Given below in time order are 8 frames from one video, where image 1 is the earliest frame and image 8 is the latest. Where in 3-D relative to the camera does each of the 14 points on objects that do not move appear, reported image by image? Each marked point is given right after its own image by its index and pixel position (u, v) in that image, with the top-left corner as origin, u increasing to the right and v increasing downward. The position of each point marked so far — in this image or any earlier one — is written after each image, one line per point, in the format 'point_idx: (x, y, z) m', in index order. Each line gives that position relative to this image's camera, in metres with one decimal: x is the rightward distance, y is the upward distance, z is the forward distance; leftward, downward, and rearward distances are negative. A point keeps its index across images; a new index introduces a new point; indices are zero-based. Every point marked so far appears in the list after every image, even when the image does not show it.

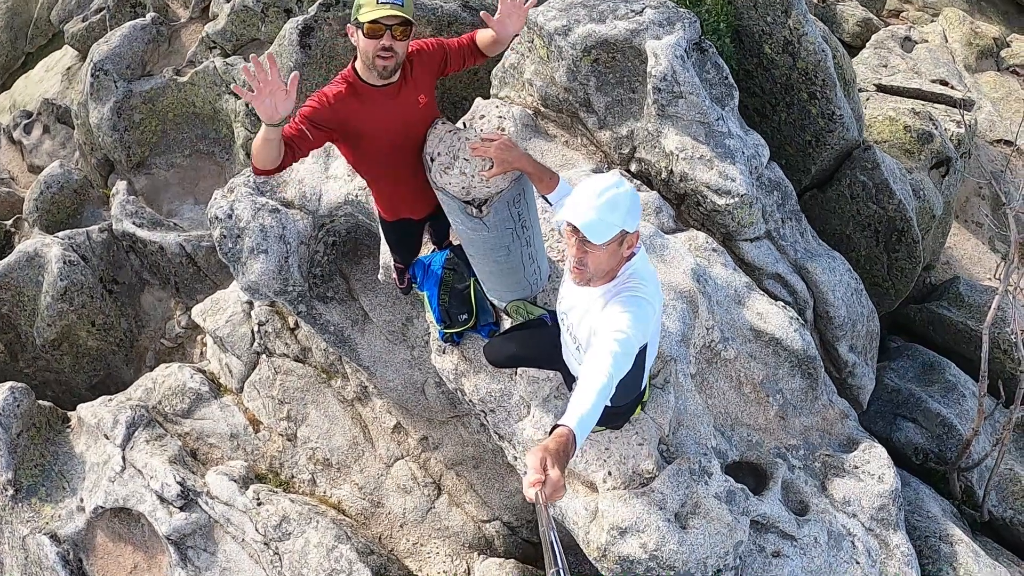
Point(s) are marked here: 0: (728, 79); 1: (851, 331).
0: (+1.6, +1.5, +7.2) m
1: (+2.5, -0.3, +7.4) m
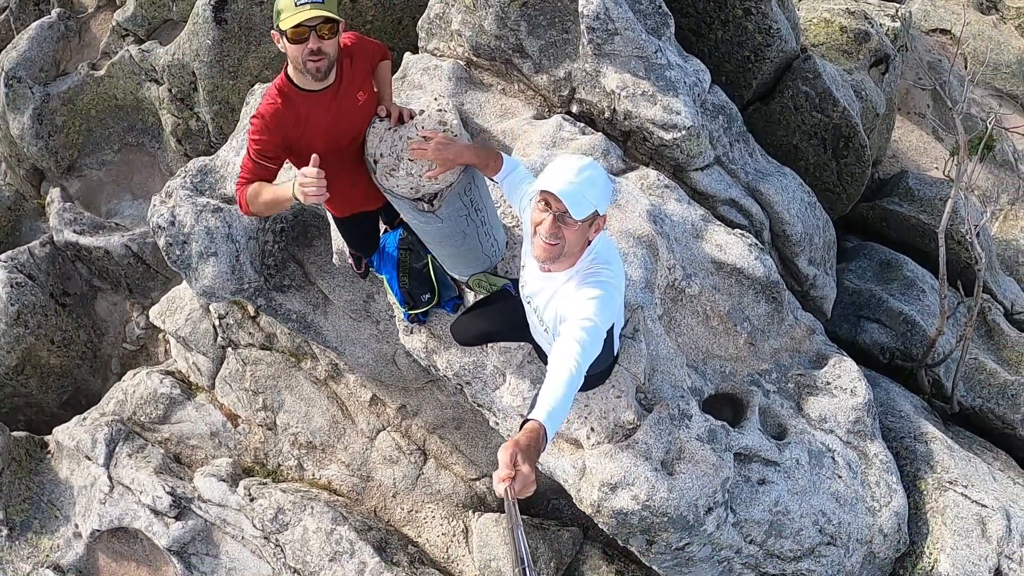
0: (+1.0, +2.0, +7.0) m
1: (+2.2, +0.3, +7.4) m
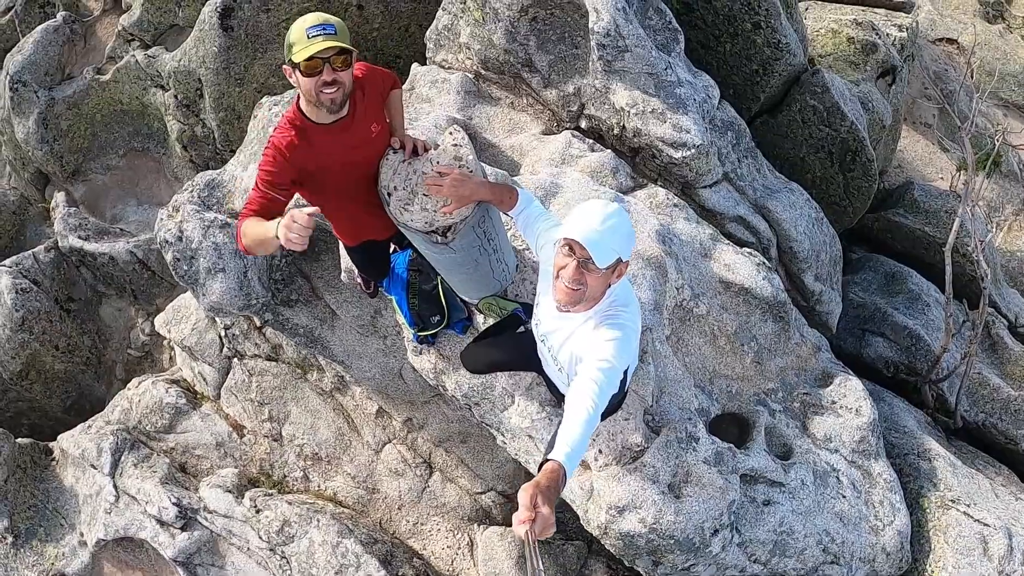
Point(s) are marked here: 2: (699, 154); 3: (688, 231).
0: (+1.1, +1.8, +7.0) m
1: (+2.3, +0.2, +7.4) m
2: (+1.3, +0.9, +6.8) m
3: (+1.2, +0.4, +6.8) m
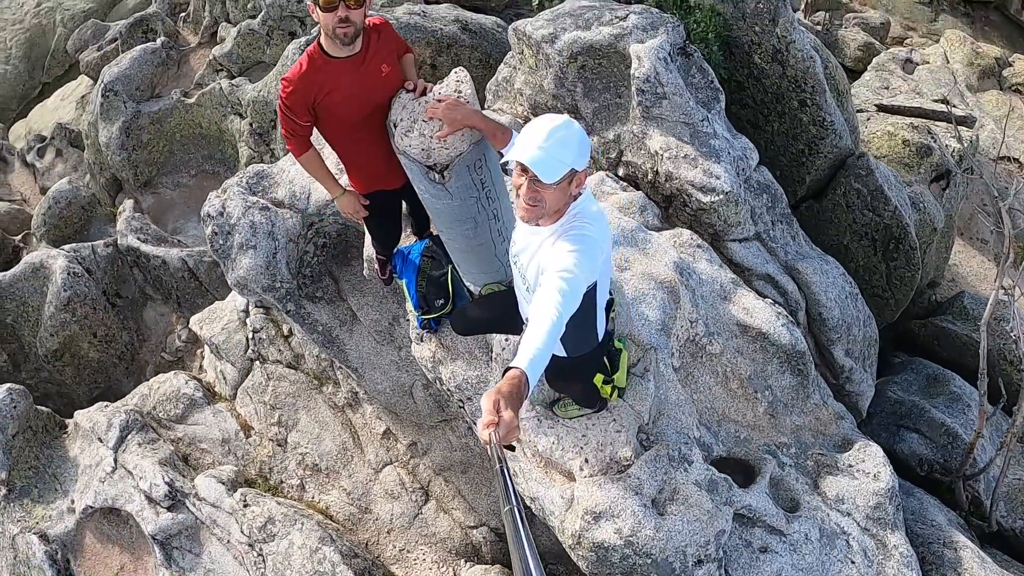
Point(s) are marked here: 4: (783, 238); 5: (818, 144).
0: (+1.5, +1.5, +7.2) m
1: (+2.4, -0.3, +7.2) m
2: (+1.5, +0.6, +6.9) m
3: (+1.4, +0.1, +6.8) m
4: (+2.0, +0.4, +7.3) m
5: (+2.3, +1.1, +7.7) m
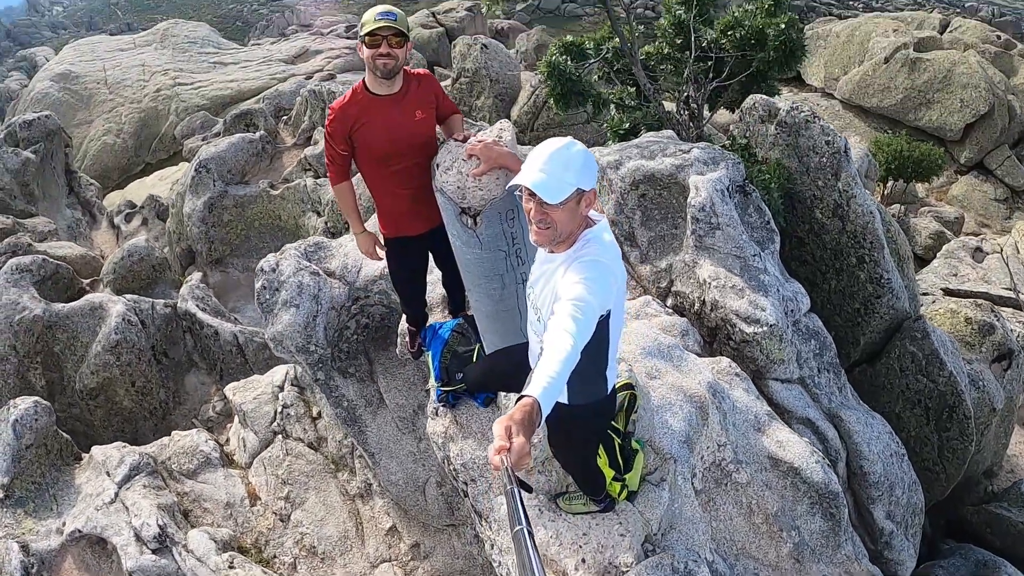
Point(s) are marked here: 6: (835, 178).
0: (+1.9, +0.5, +7.3) m
1: (+2.5, -1.4, +6.8) m
2: (+1.7, -0.3, +6.7) m
3: (+1.5, -0.7, +6.6) m
4: (+2.2, -0.7, +7.0) m
5: (+2.7, -0.1, +7.5) m
6: (+2.4, +0.8, +7.3) m
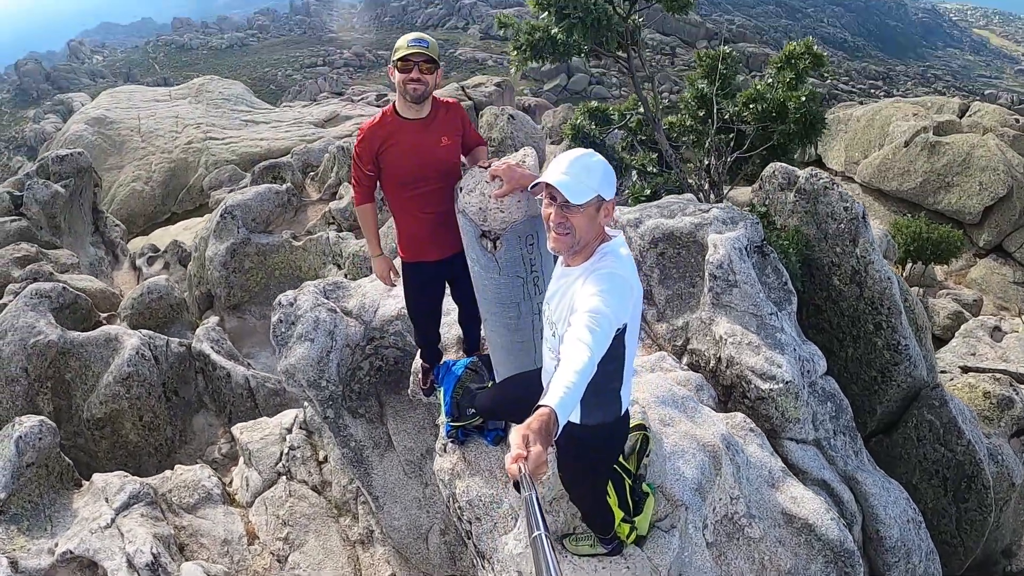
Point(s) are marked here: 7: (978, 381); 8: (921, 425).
0: (+2.0, 0.0, +7.3) m
1: (+2.6, -1.8, +6.6) m
2: (+1.8, -0.7, +6.6) m
3: (+1.6, -1.1, +6.5) m
4: (+2.3, -1.1, +6.9) m
5: (+2.8, -0.6, +7.5) m
6: (+2.5, +0.3, +7.4) m
7: (+3.9, -0.9, +8.4) m
8: (+3.0, -1.0, +7.4) m
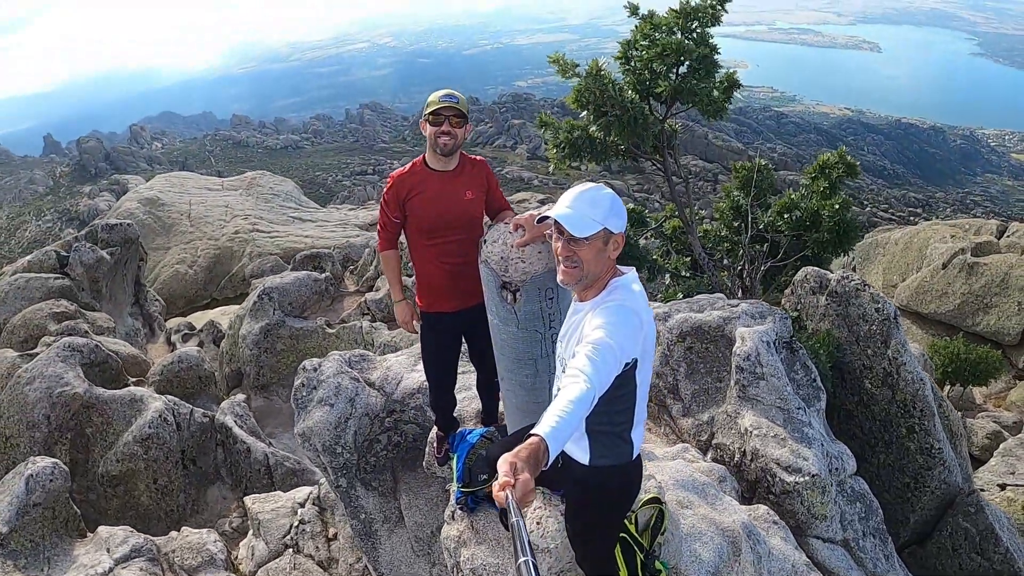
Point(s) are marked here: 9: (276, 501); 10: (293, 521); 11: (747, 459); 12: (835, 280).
0: (+2.2, -0.7, +7.2) m
1: (+2.6, -2.4, +6.1) m
2: (+1.9, -1.3, +6.4) m
3: (+1.7, -1.6, +6.2) m
4: (+2.4, -1.8, +6.6) m
5: (+3.0, -1.4, +7.2) m
6: (+2.7, -0.4, +7.2) m
7: (+4.1, -1.9, +8.0) m
8: (+3.1, -1.8, +7.0) m
9: (-1.9, -1.7, +7.9) m
10: (-1.7, -1.8, +7.5) m
11: (+1.6, -1.2, +6.8) m
12: (+2.5, +0.1, +7.6) m
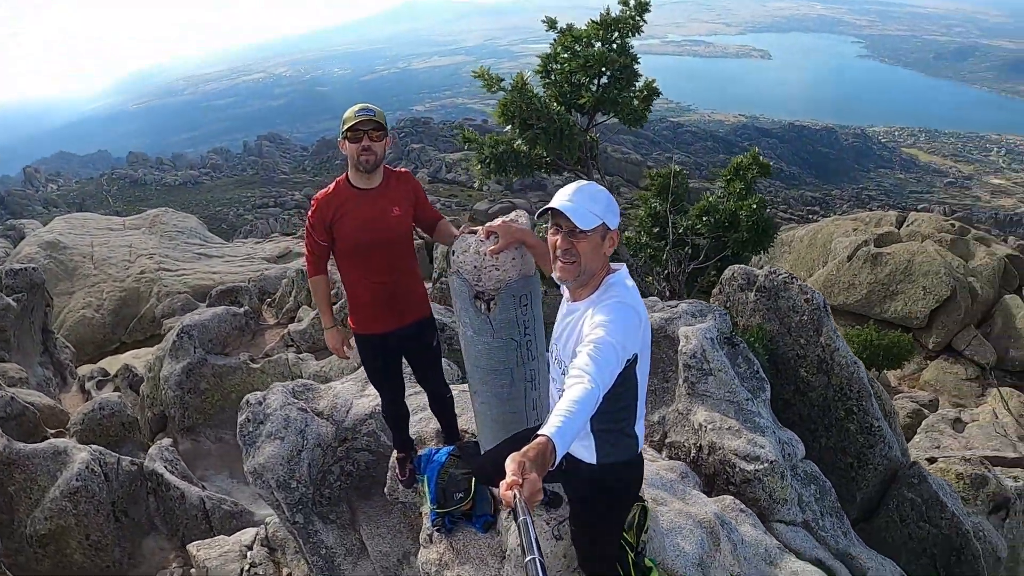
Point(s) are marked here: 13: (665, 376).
0: (+1.8, -0.6, +7.4) m
1: (+2.5, -2.3, +6.4) m
2: (+1.7, -1.2, +6.6) m
3: (+1.5, -1.6, +6.3) m
4: (+2.2, -1.7, +6.8) m
5: (+2.6, -1.3, +7.5) m
6: (+2.3, -0.3, +7.5) m
7: (+3.7, -1.8, +8.4) m
8: (+2.8, -1.7, +7.3) m
9: (-2.2, -2.0, +7.5) m
10: (-1.9, -2.0, +7.2) m
11: (+1.3, -1.1, +6.9) m
12: (+2.0, +0.1, +7.9) m
13: (+1.2, -0.7, +7.6) m
